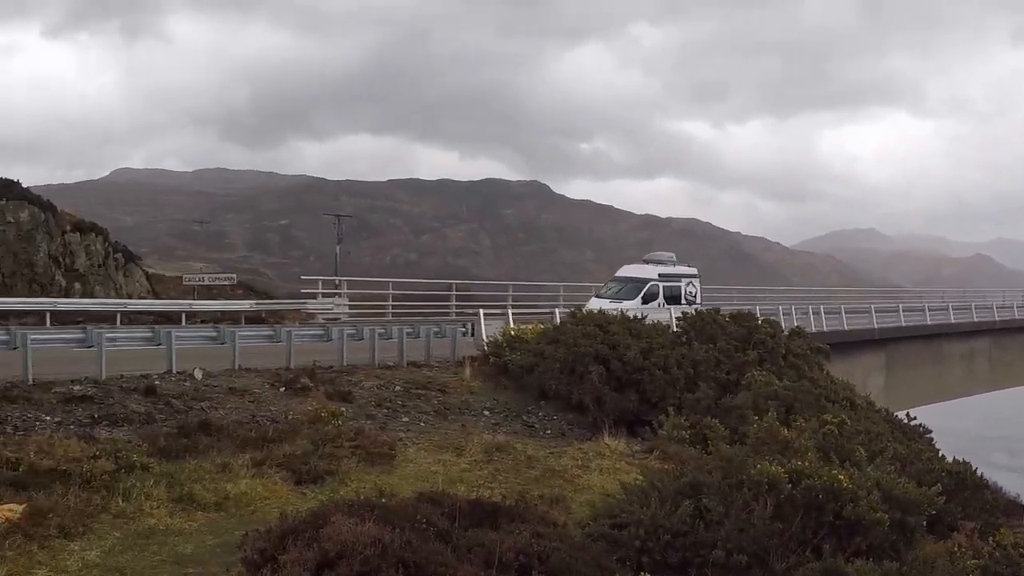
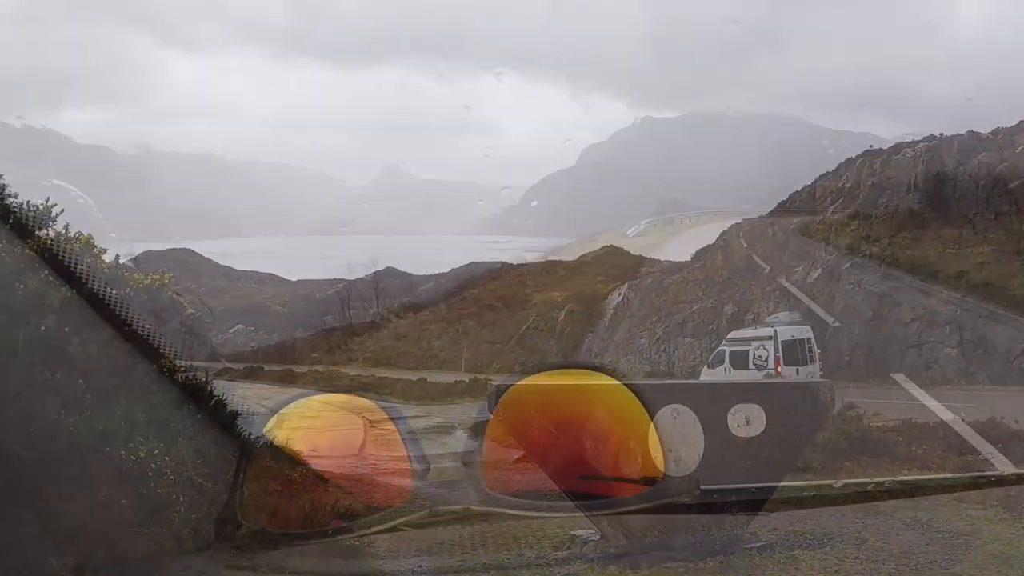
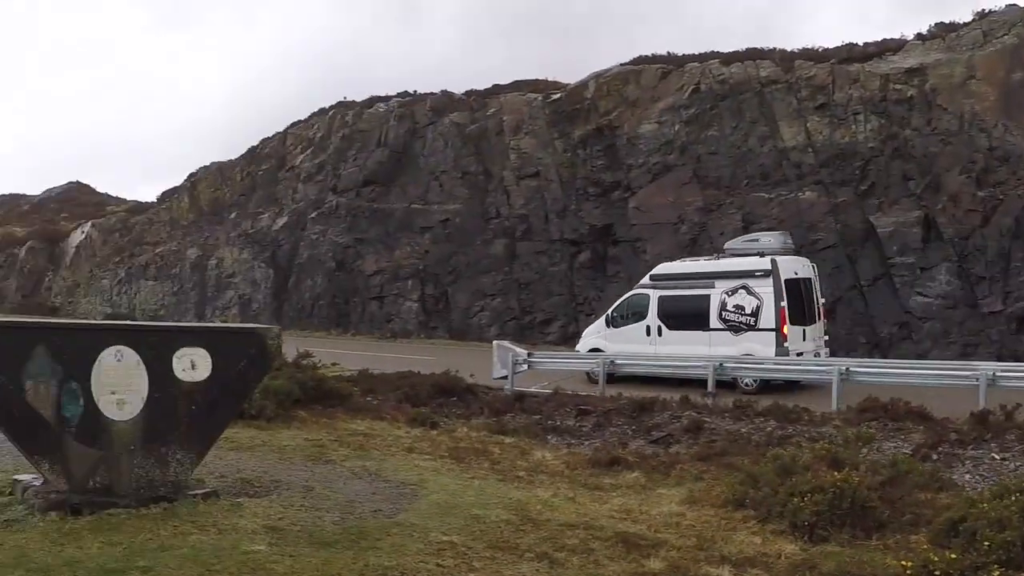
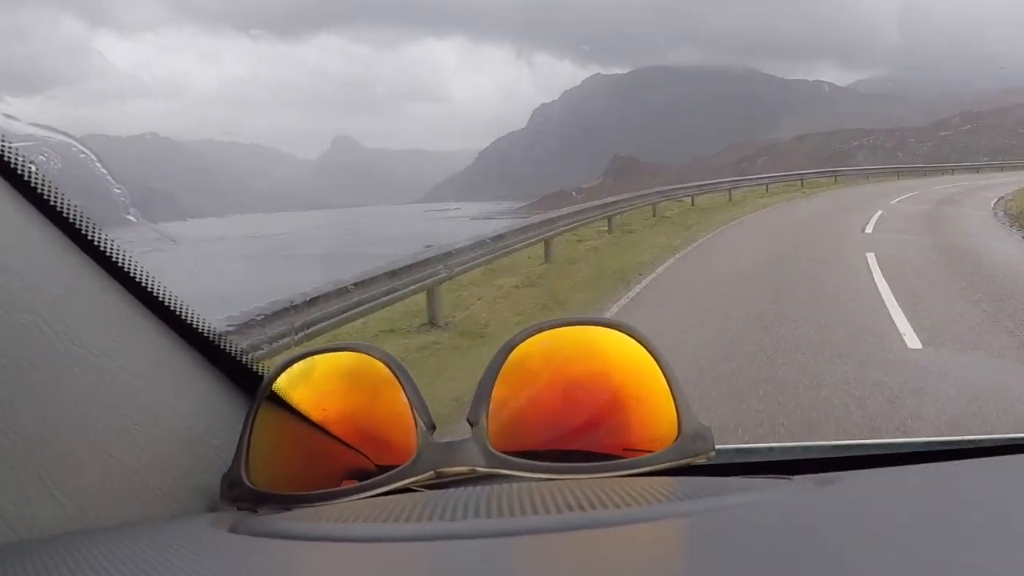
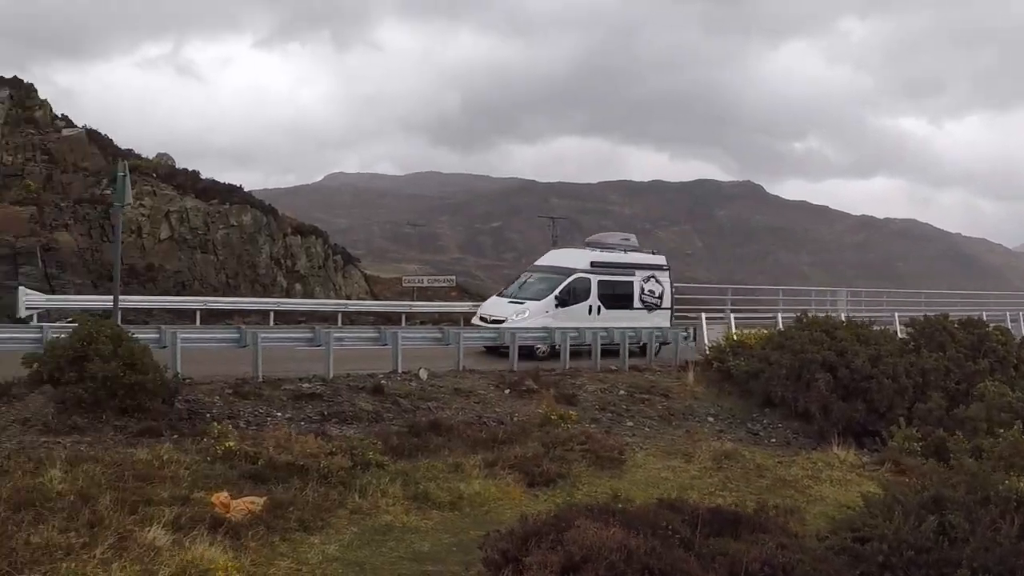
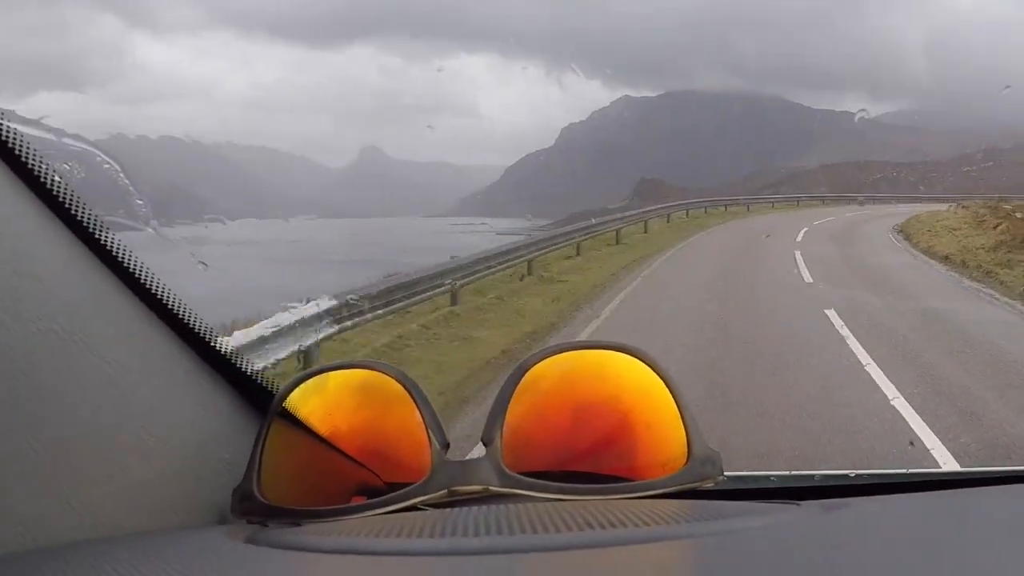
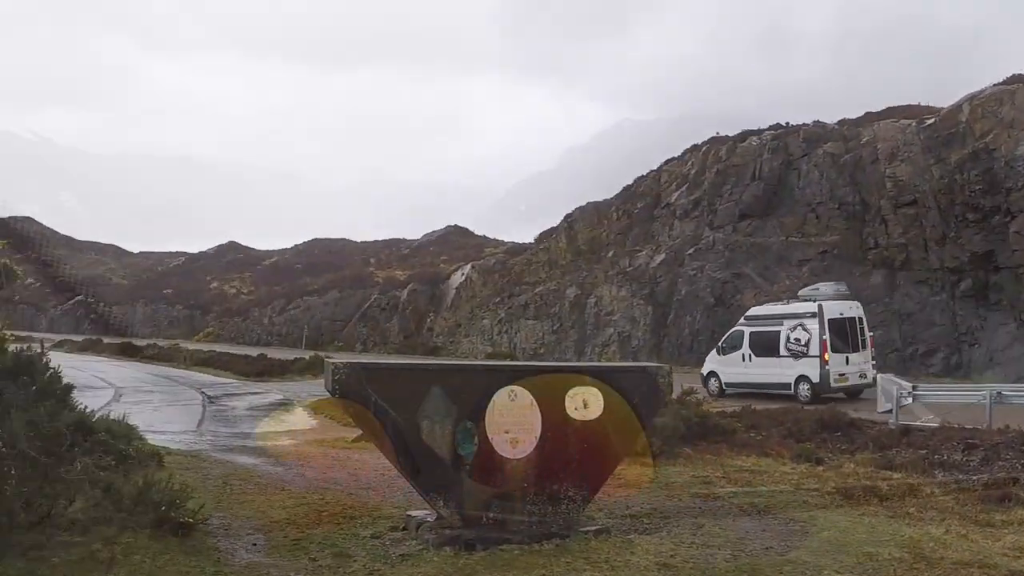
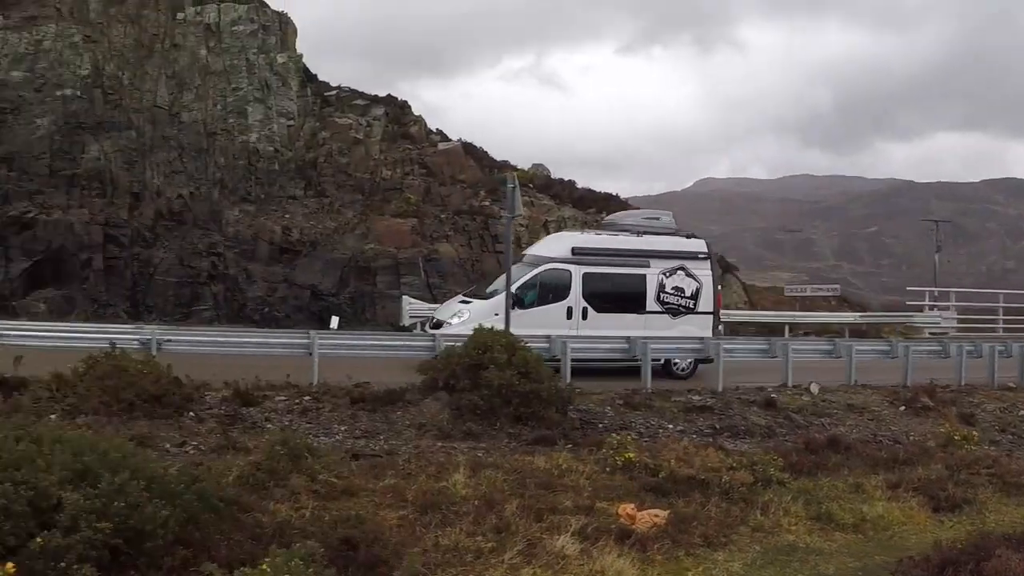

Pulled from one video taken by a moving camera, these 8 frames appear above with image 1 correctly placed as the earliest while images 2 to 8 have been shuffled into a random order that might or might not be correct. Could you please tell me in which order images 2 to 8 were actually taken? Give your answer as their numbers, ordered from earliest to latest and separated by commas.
5, 8, 3, 7, 2, 6, 4
